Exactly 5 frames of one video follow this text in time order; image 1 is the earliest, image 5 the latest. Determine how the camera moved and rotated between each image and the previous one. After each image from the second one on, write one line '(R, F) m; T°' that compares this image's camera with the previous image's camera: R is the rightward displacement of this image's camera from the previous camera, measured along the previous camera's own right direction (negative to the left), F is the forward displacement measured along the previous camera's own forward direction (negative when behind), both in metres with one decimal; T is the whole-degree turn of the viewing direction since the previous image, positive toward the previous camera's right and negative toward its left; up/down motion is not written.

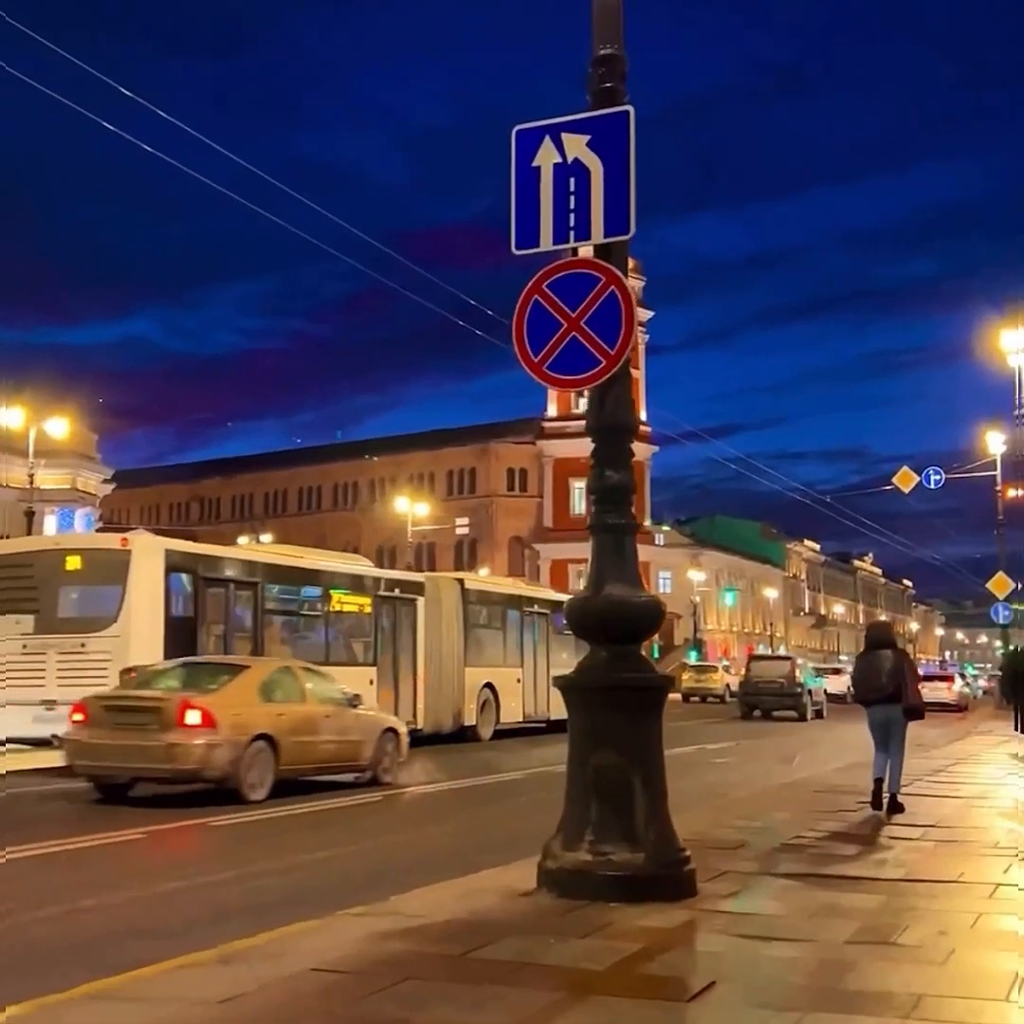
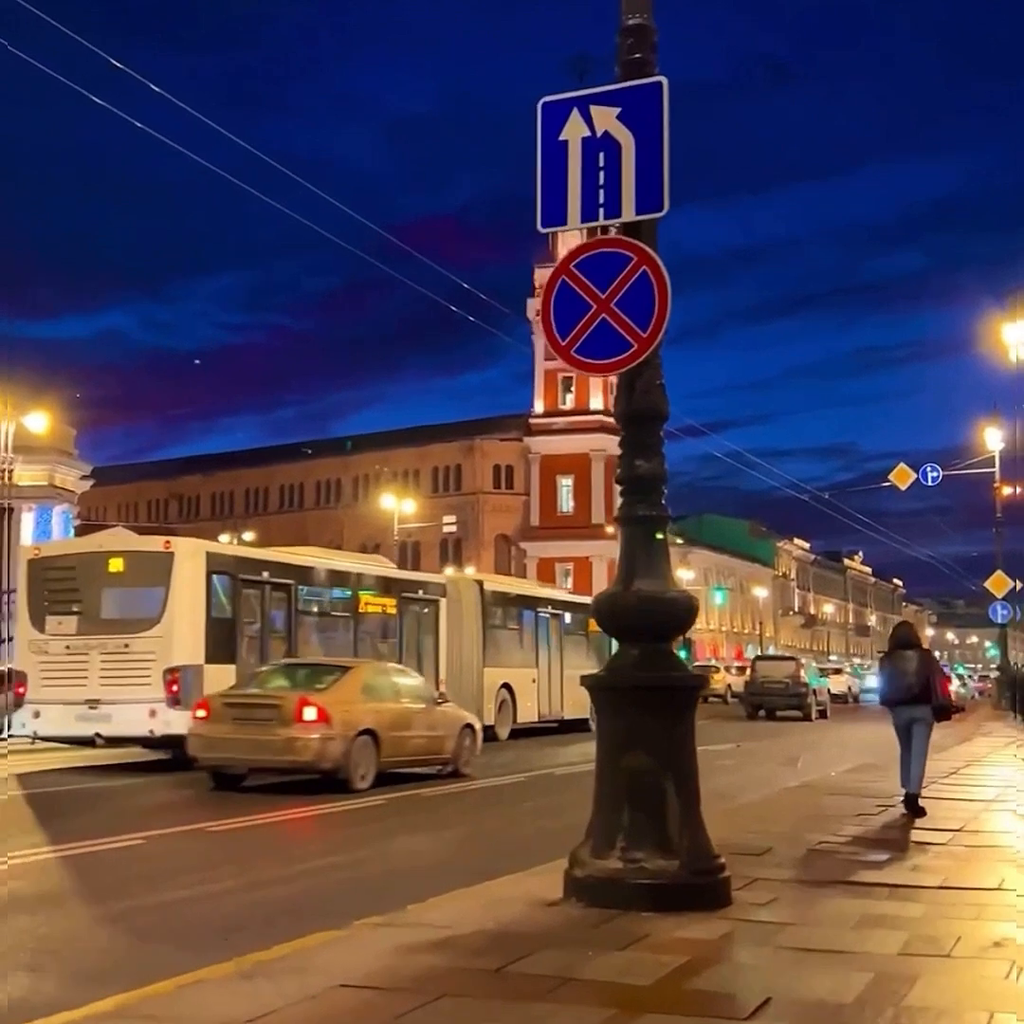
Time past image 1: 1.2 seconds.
(-0.4, +0.5) m; +1°
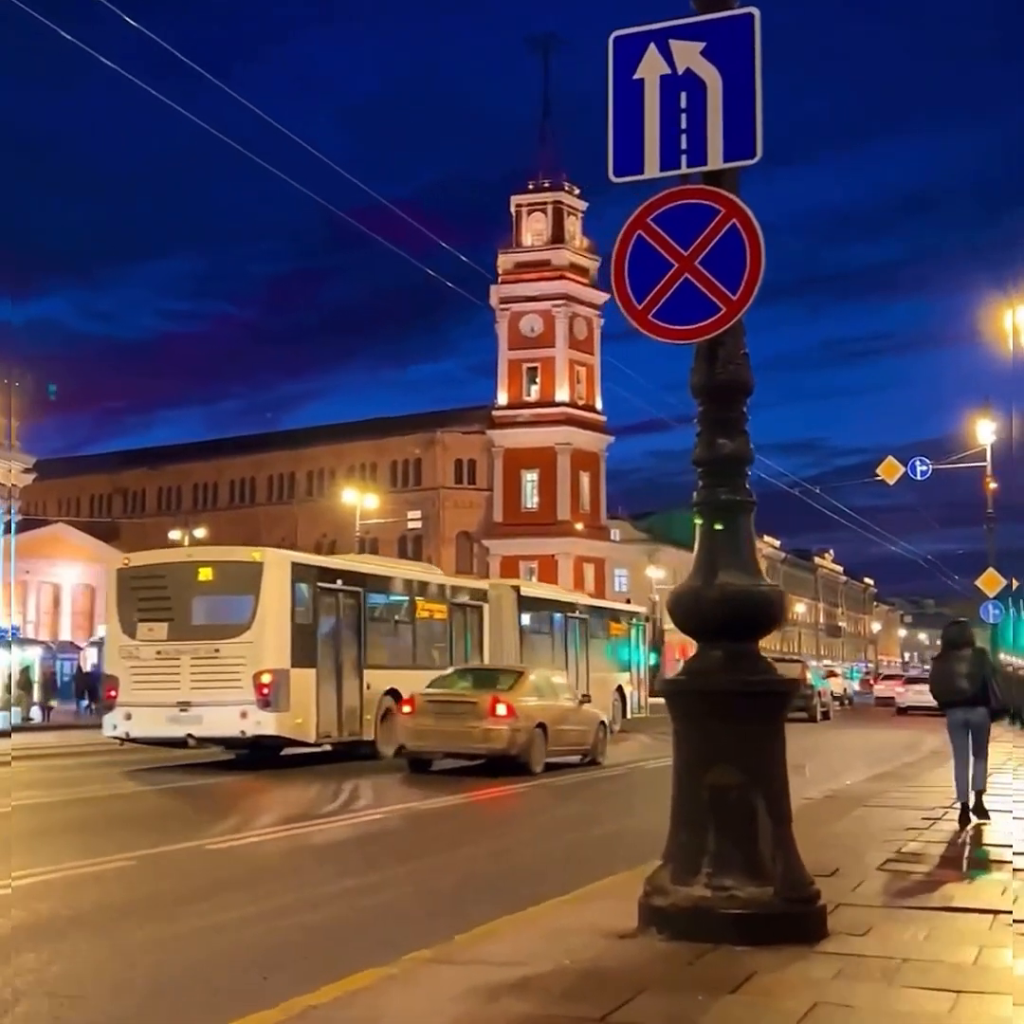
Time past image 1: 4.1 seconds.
(-0.9, +1.1) m; +3°
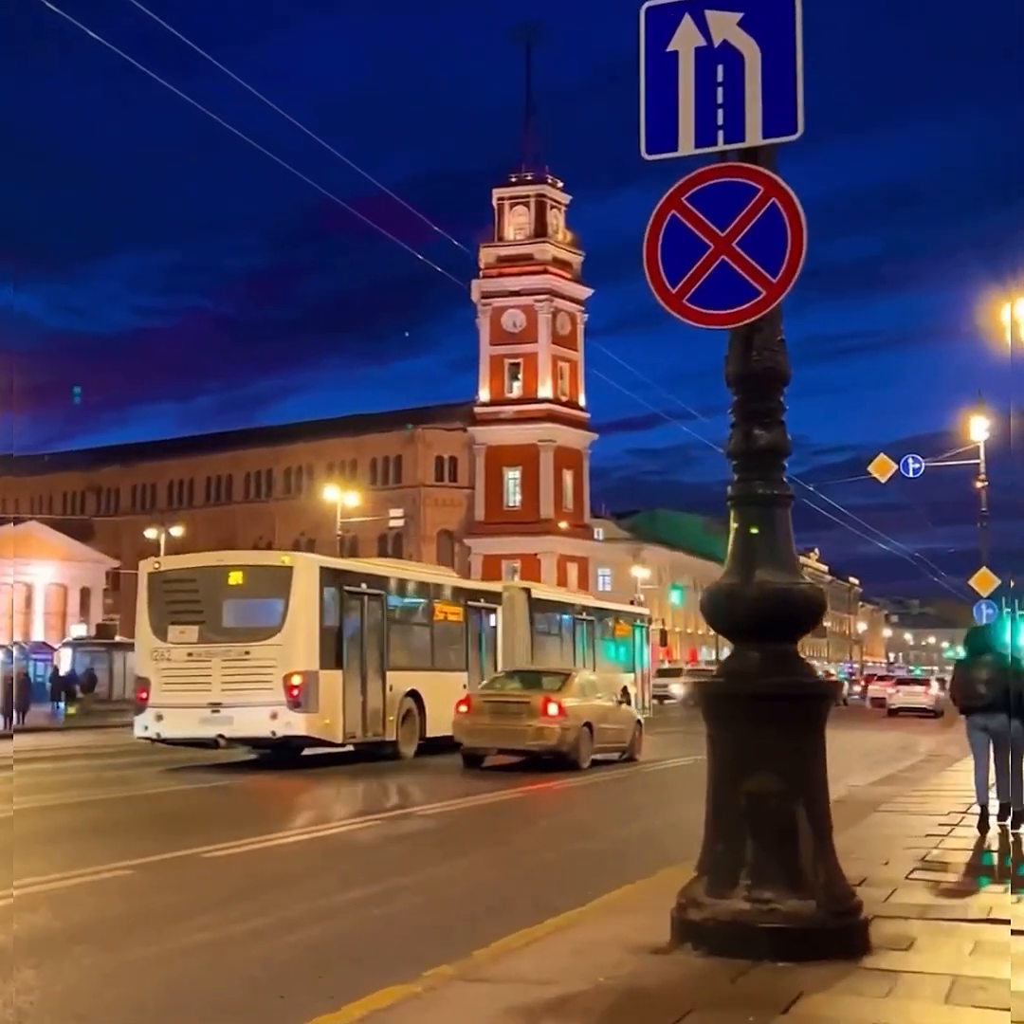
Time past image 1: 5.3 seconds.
(-0.4, +0.4) m; +2°
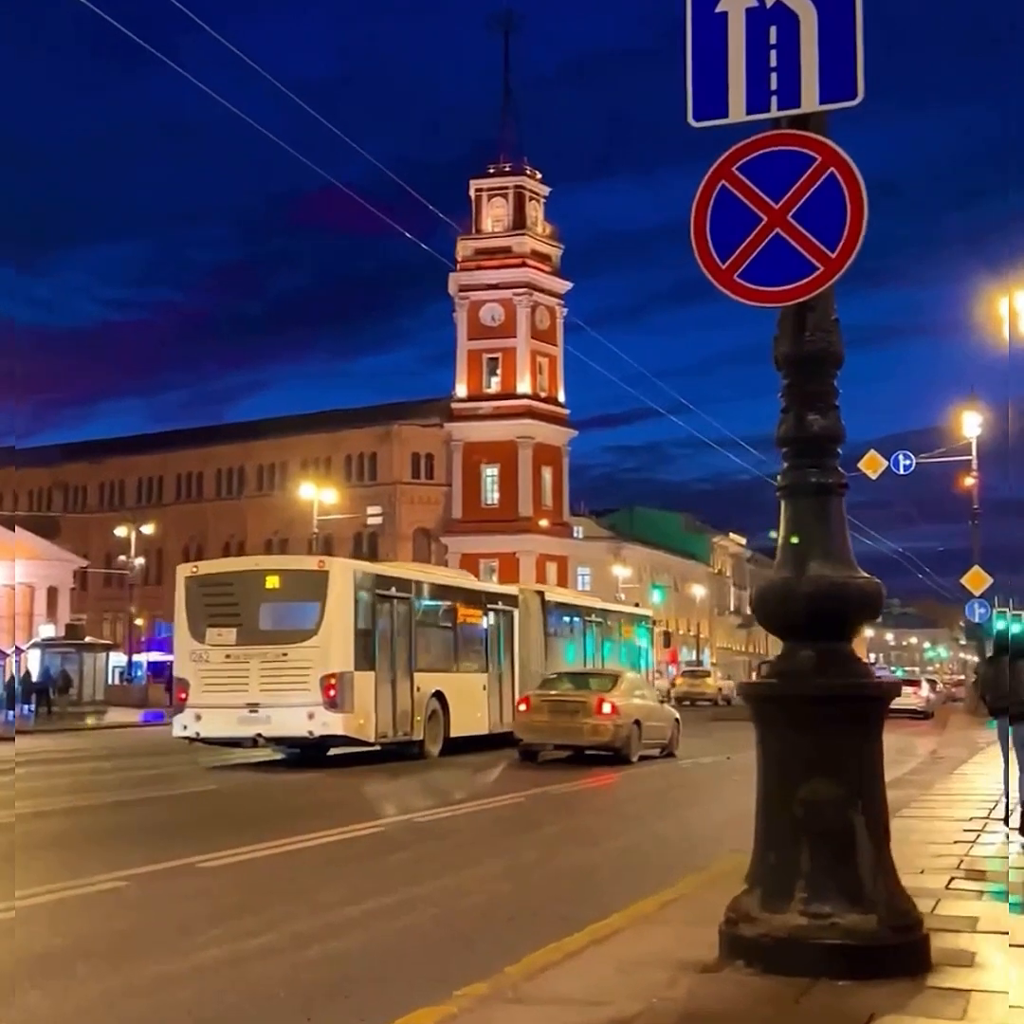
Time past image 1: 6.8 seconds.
(-0.4, +0.5) m; +2°
